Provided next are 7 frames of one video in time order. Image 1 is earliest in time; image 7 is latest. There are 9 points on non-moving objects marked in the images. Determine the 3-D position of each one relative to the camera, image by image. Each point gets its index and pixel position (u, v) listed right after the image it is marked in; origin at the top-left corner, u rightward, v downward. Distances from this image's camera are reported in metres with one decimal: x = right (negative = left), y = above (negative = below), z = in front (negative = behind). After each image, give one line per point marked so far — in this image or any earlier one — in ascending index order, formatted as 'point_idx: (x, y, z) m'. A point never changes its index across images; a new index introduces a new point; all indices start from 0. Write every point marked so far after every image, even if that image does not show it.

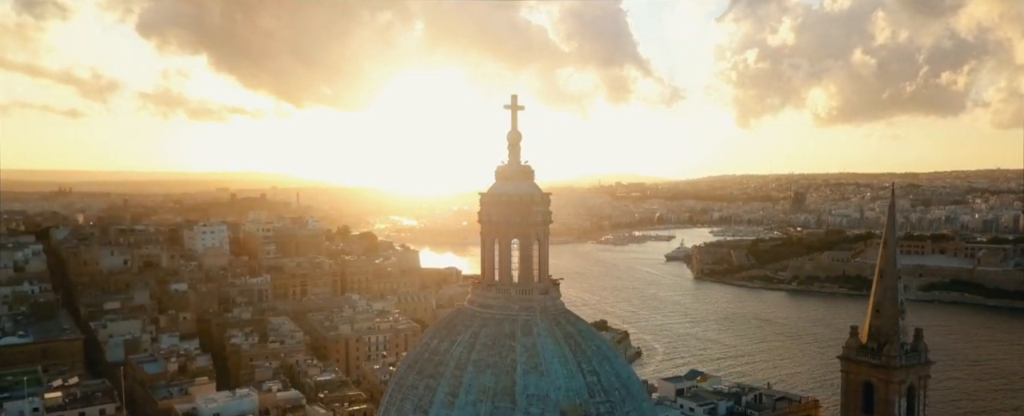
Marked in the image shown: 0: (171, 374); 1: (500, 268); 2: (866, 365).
0: (-5.4, -2.7, +11.3) m
1: (0.0, -0.3, +4.0) m
2: (+3.6, -1.6, +7.3) m
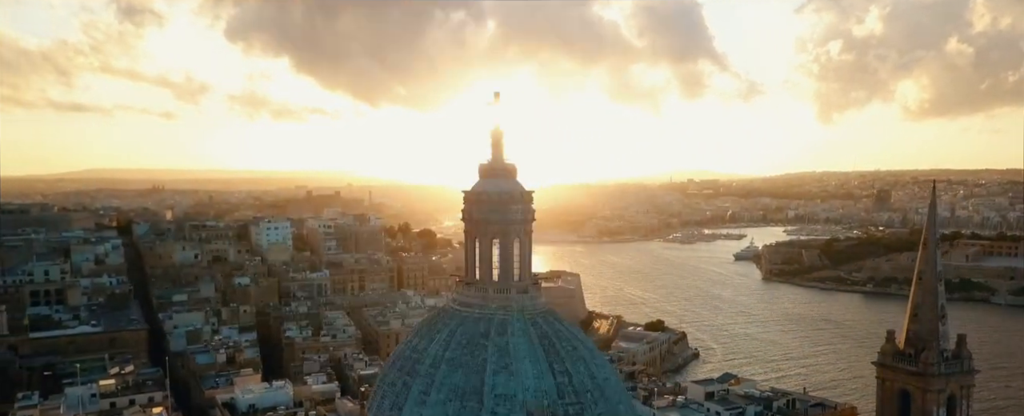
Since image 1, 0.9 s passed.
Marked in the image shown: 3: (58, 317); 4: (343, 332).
0: (-4.8, -2.6, +11.8) m
1: (-0.1, -0.3, +4.0) m
2: (+3.8, -1.6, +6.9) m
3: (-12.3, -2.9, +19.3) m
4: (-4.3, -3.2, +18.2) m
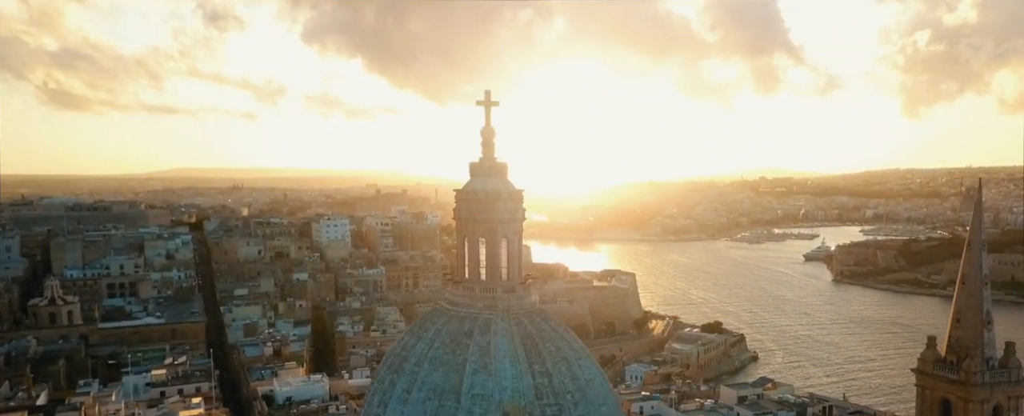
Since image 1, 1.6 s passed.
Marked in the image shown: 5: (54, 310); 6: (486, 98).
0: (-4.2, -2.6, +12.2) m
1: (-0.2, -0.3, +4.0) m
2: (+4.0, -1.6, +6.5) m
3: (-10.9, -2.9, +20.3) m
4: (-3.1, -3.1, +18.5) m
5: (-10.5, -2.3, +16.2) m
6: (-0.1, +0.6, +4.1) m
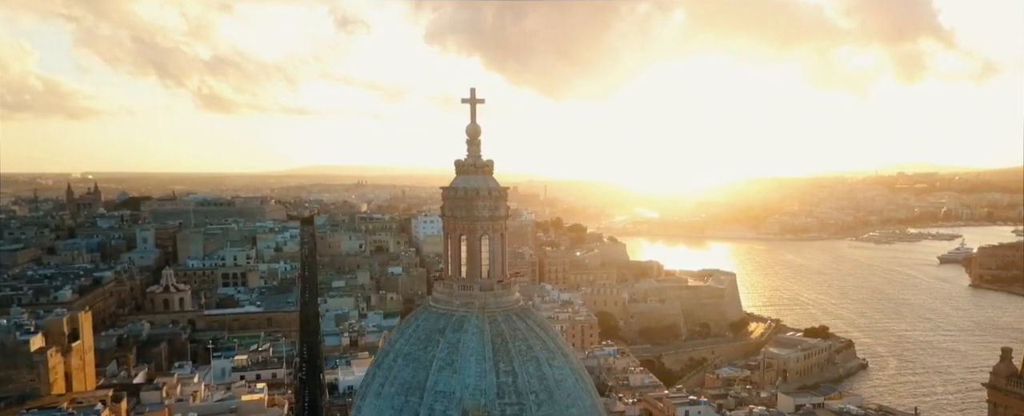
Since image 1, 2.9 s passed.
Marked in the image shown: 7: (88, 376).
0: (-3.0, -2.5, +12.7) m
1: (-0.3, -0.3, +4.0) m
2: (+4.2, -1.6, +5.9) m
3: (-8.4, -2.7, +21.8) m
4: (-1.0, -3.0, +18.8) m
5: (-8.6, -2.2, +17.7) m
6: (-0.2, +0.6, +4.1) m
7: (-5.6, -2.2, +9.4) m
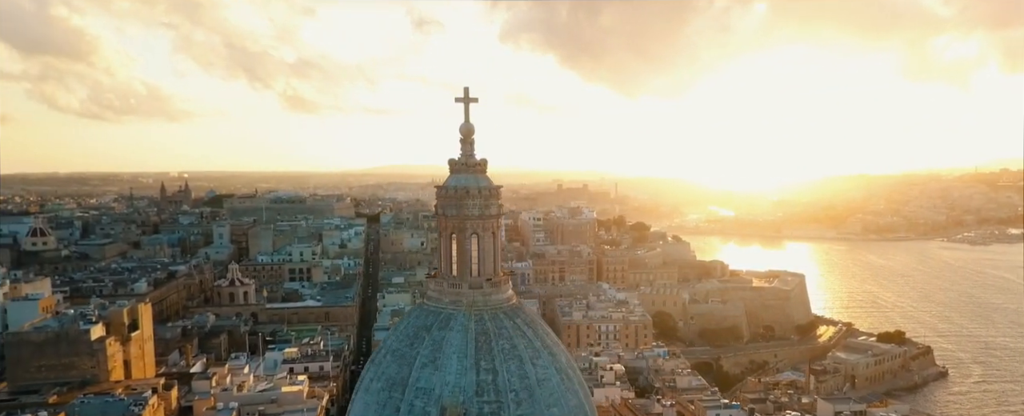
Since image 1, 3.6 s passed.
0: (-2.2, -2.5, +13.0) m
1: (-0.4, -0.3, +4.1) m
2: (+4.3, -1.6, +5.5) m
3: (-6.7, -2.7, +22.5) m
4: (+0.4, -3.0, +18.9) m
5: (-7.3, -2.1, +18.5) m
6: (-0.3, +0.7, +4.2) m
7: (-5.1, -2.2, +10.0) m
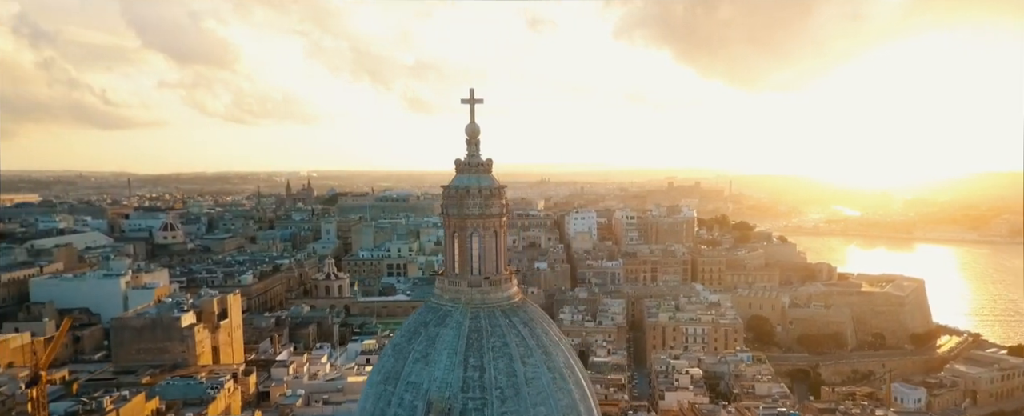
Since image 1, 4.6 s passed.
0: (-0.8, -2.4, +13.2) m
1: (-0.3, -0.3, +4.1) m
2: (+4.5, -1.6, +4.8) m
3: (-3.8, -2.6, +23.4) m
4: (+2.7, -3.0, +18.7) m
5: (-5.0, -2.1, +19.5) m
6: (-0.2, +0.7, +4.2) m
7: (-4.2, -2.2, +10.7) m
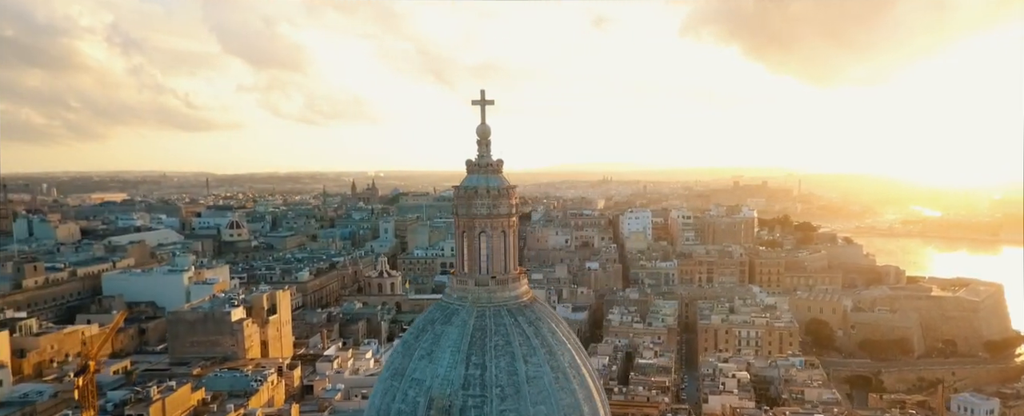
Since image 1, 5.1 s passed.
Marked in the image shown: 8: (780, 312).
0: (0.0, -2.4, +13.3) m
1: (-0.3, -0.3, +4.2) m
2: (+4.6, -1.6, +4.4) m
3: (-2.1, -2.6, +23.6) m
4: (+4.0, -2.9, +18.4) m
5: (-3.6, -2.1, +19.8) m
6: (-0.2, +0.7, +4.2) m
7: (-3.6, -2.1, +11.0) m
8: (+7.3, -2.8, +19.3) m
